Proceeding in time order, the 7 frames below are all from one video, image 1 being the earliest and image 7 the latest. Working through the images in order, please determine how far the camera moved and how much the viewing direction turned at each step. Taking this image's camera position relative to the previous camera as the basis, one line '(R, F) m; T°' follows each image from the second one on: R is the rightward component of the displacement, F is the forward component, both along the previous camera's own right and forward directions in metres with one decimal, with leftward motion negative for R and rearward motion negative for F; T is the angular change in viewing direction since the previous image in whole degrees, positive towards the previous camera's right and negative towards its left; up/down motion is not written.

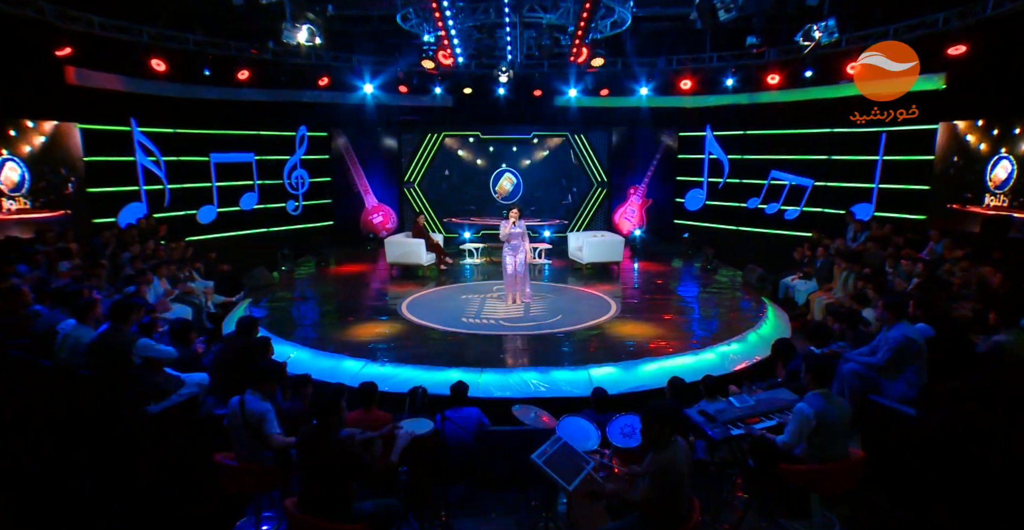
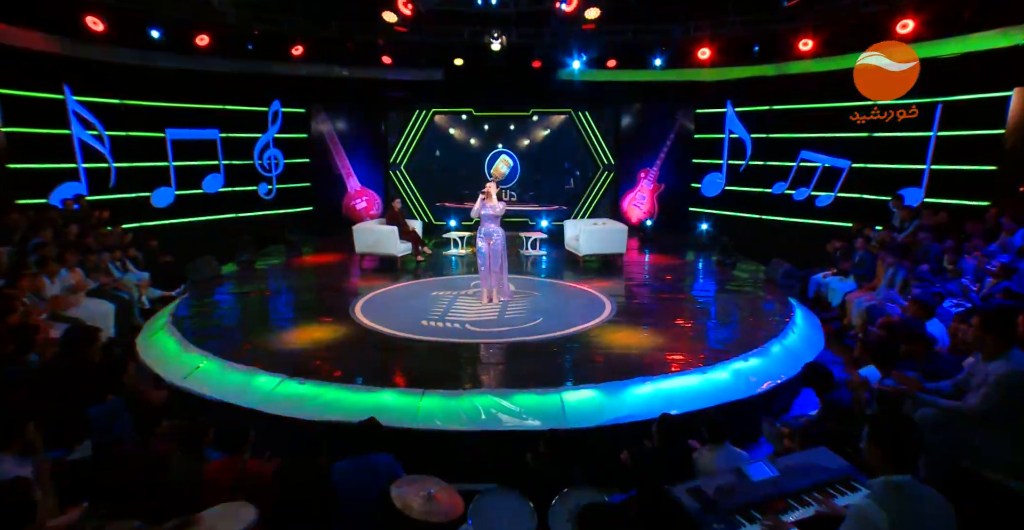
(+0.5, +1.2) m; -2°
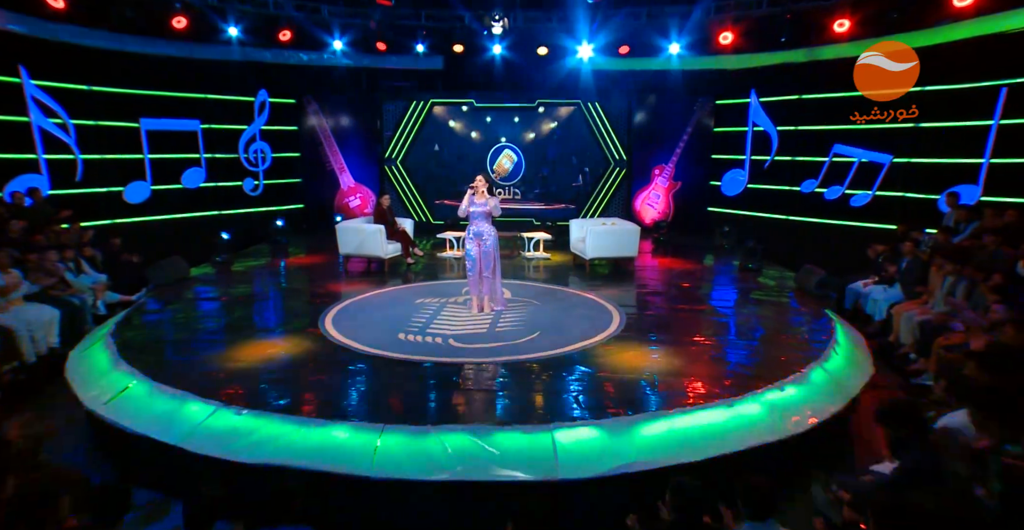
(+0.2, +0.8) m; -1°
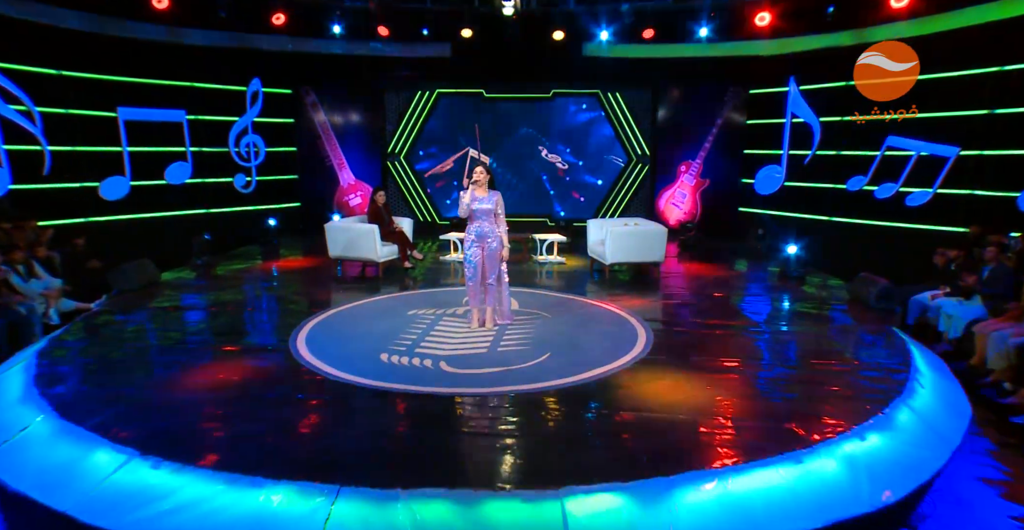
(+0.1, +0.9) m; -2°
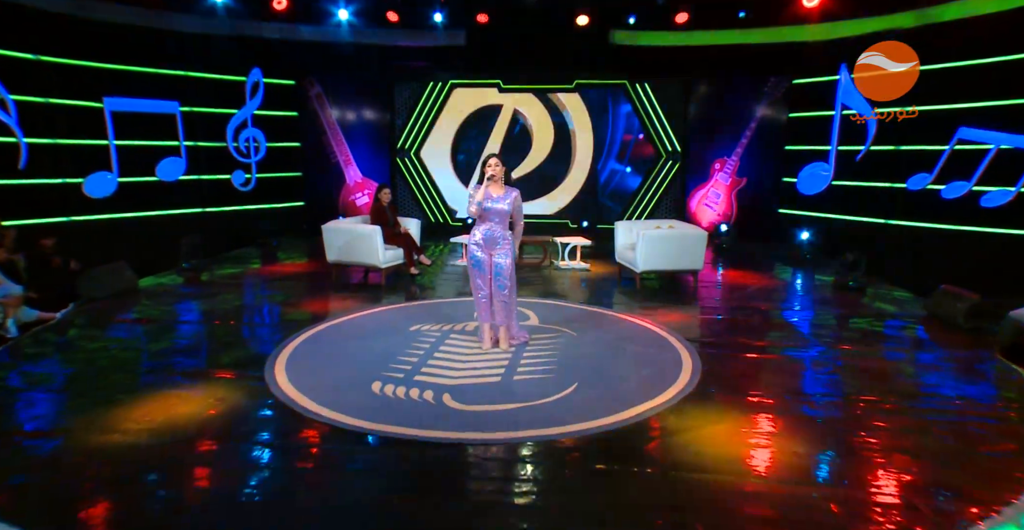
(0.0, +0.8) m; -2°
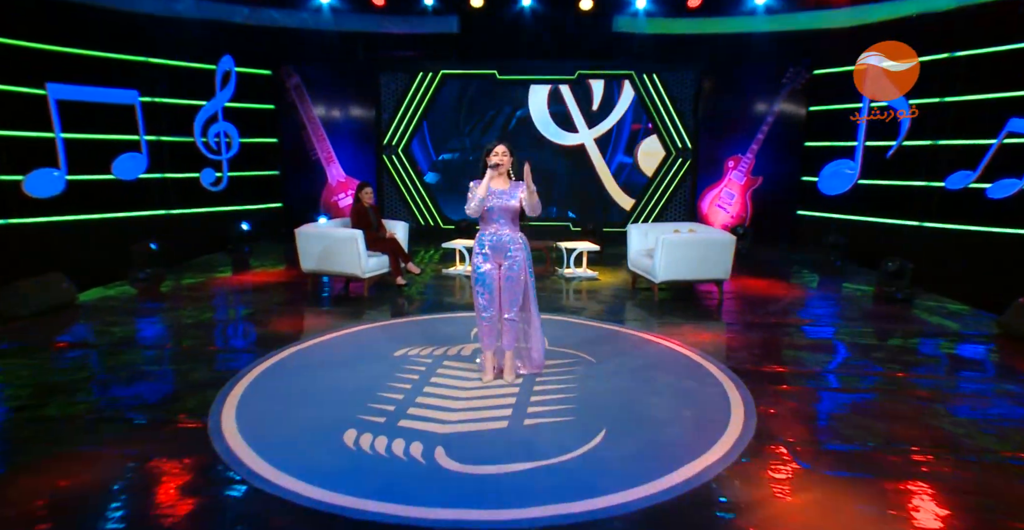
(-0.1, +0.8) m; +1°
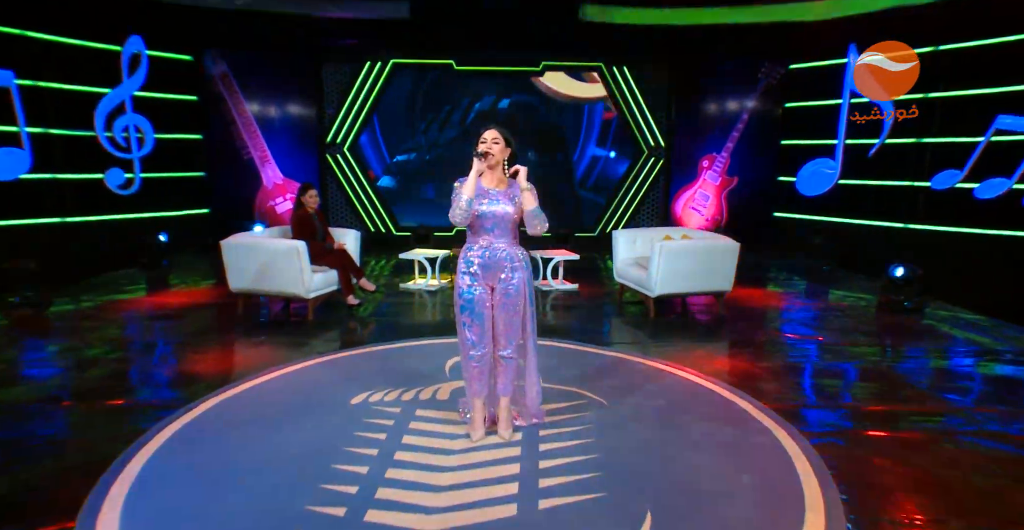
(-0.2, +0.8) m; +6°
